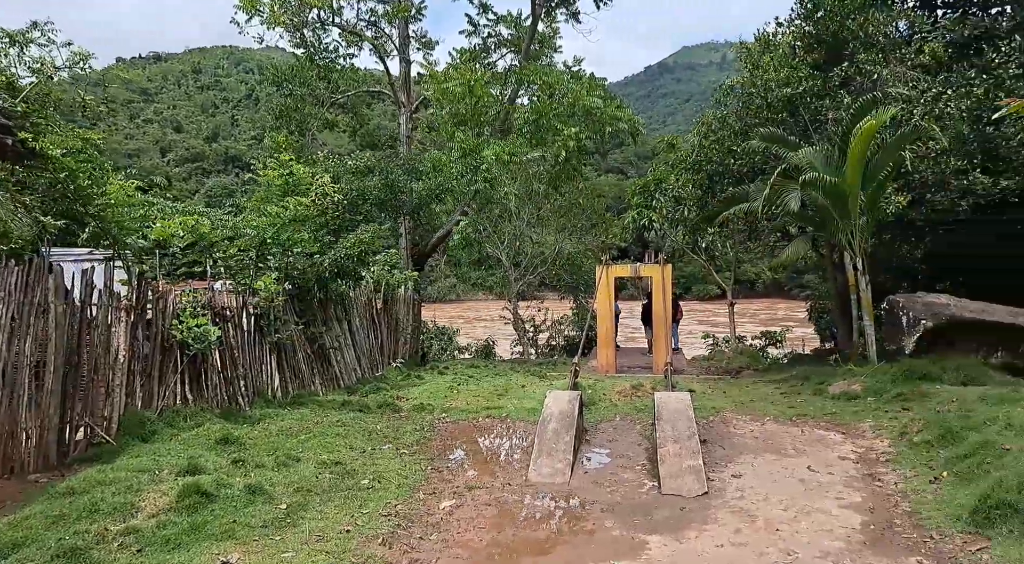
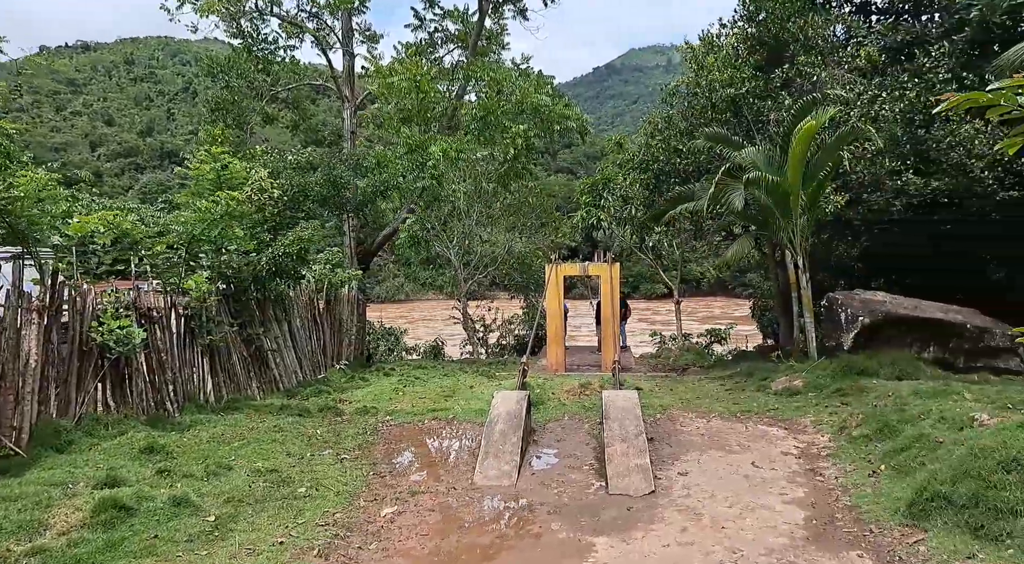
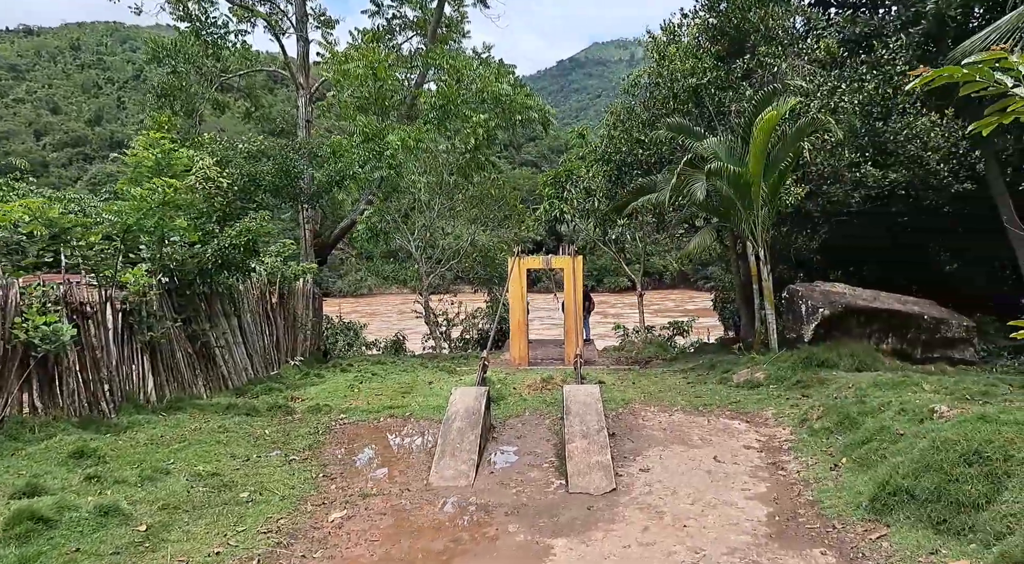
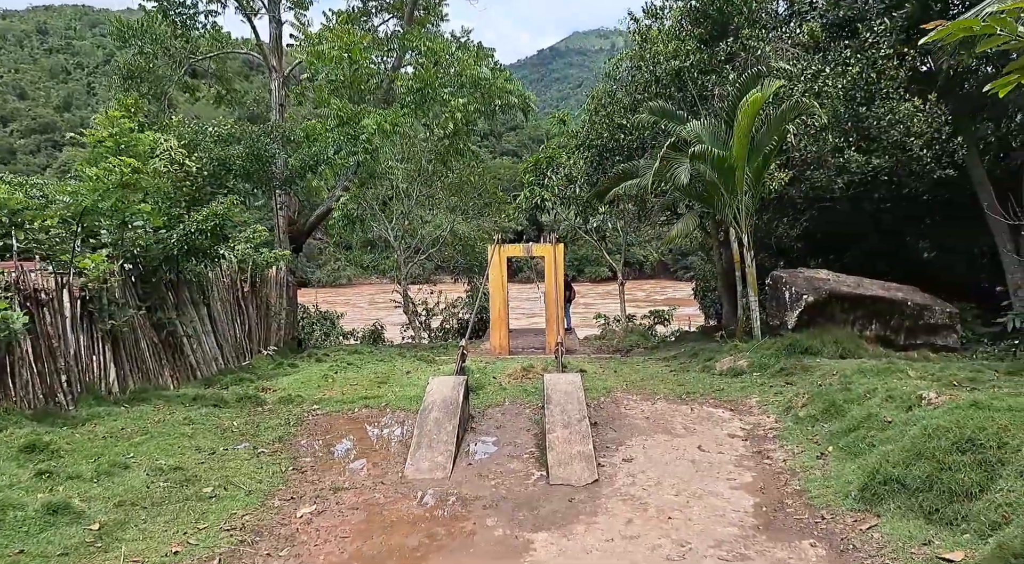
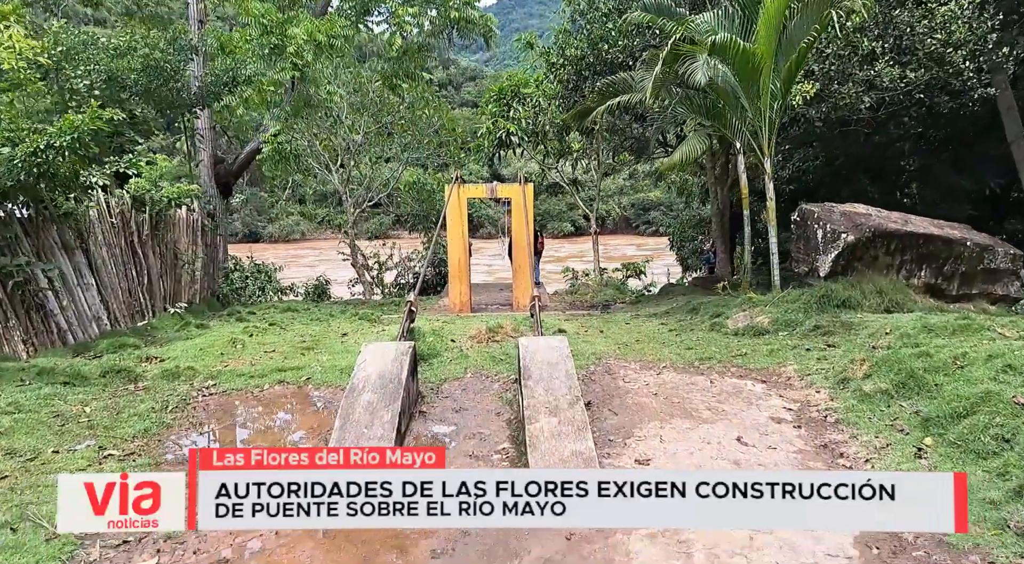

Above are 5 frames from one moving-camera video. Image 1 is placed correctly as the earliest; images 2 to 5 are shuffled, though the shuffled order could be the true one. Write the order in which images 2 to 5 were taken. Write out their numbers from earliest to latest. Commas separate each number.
2, 3, 4, 5
